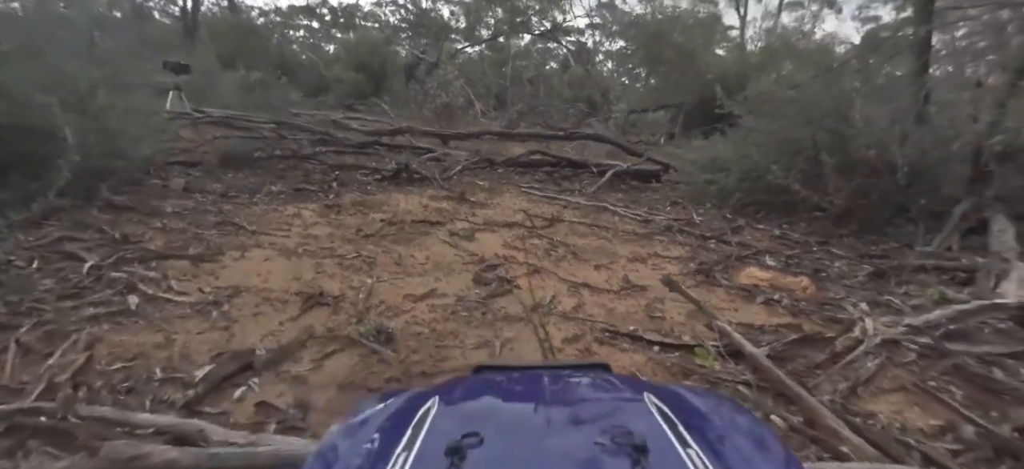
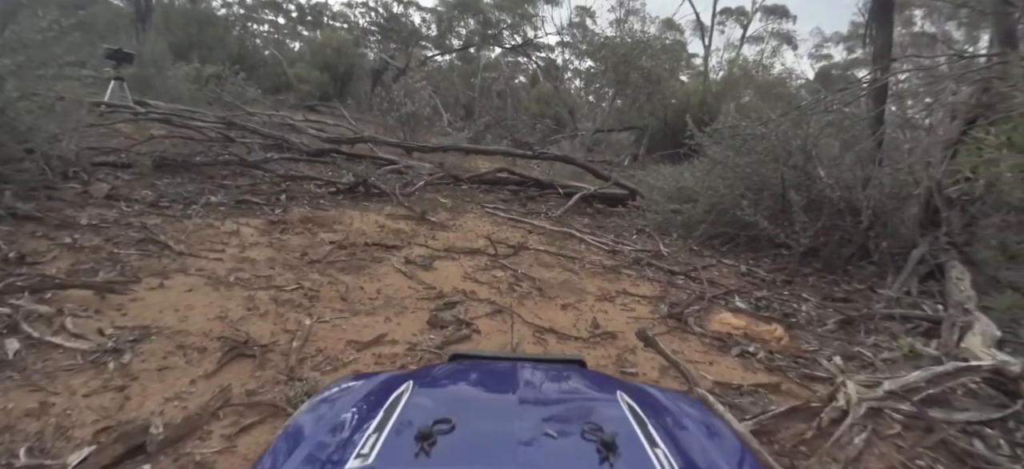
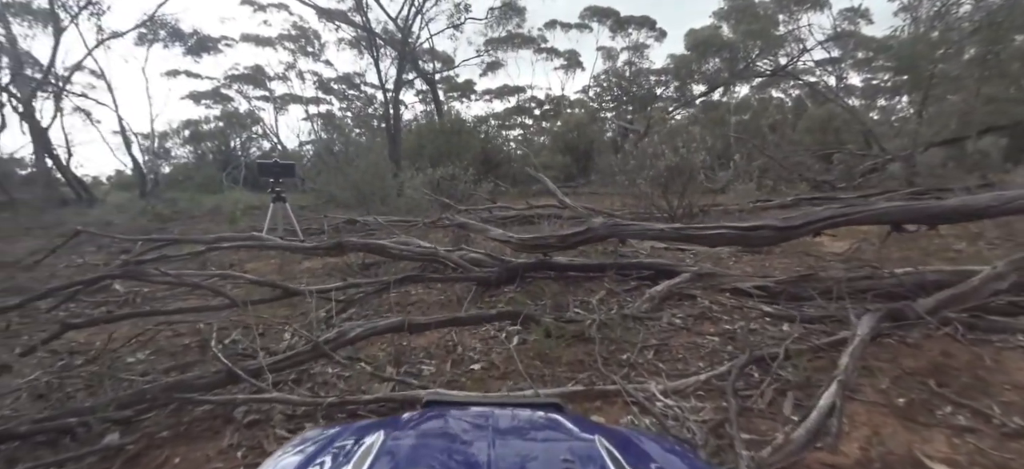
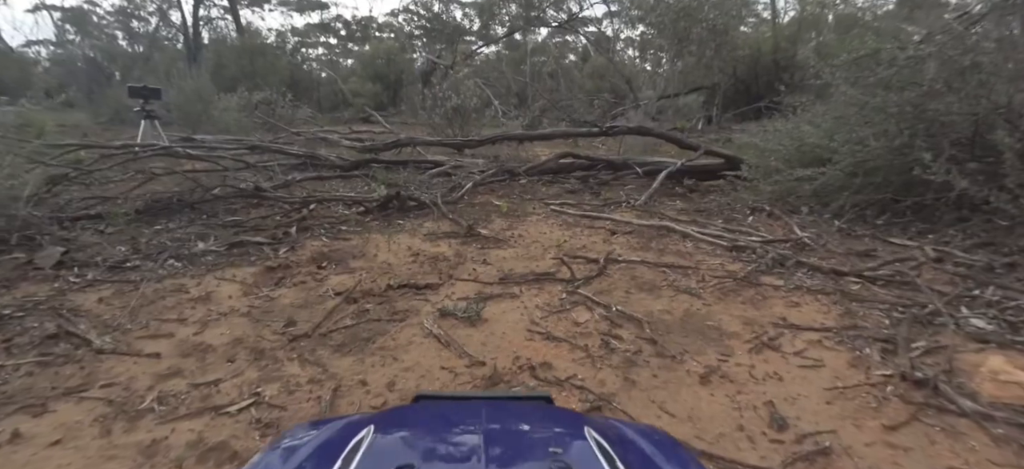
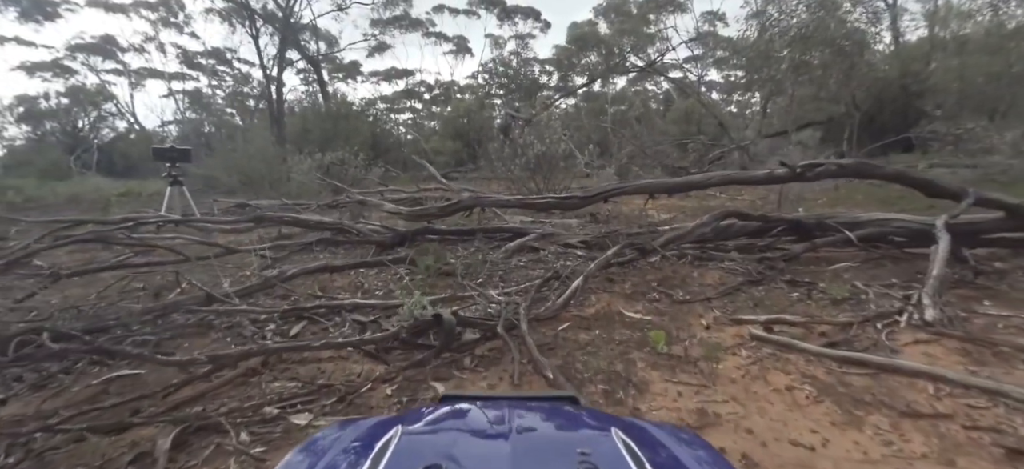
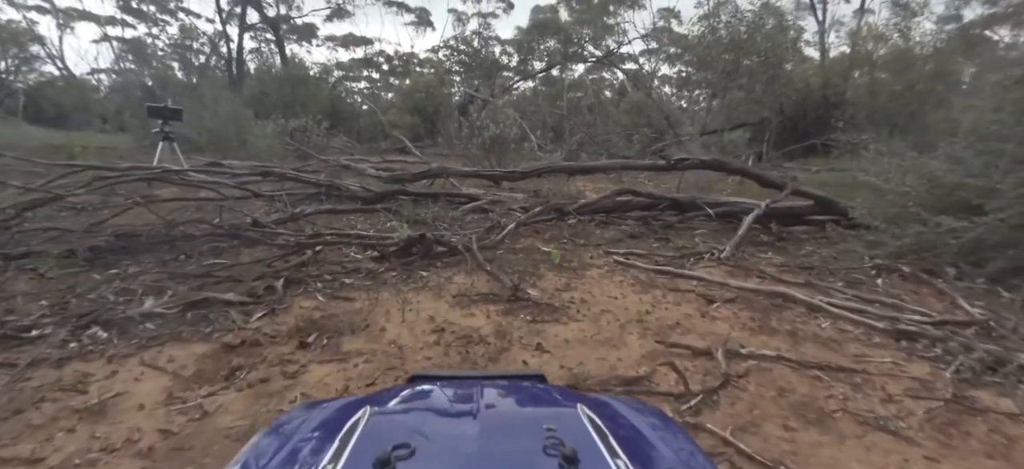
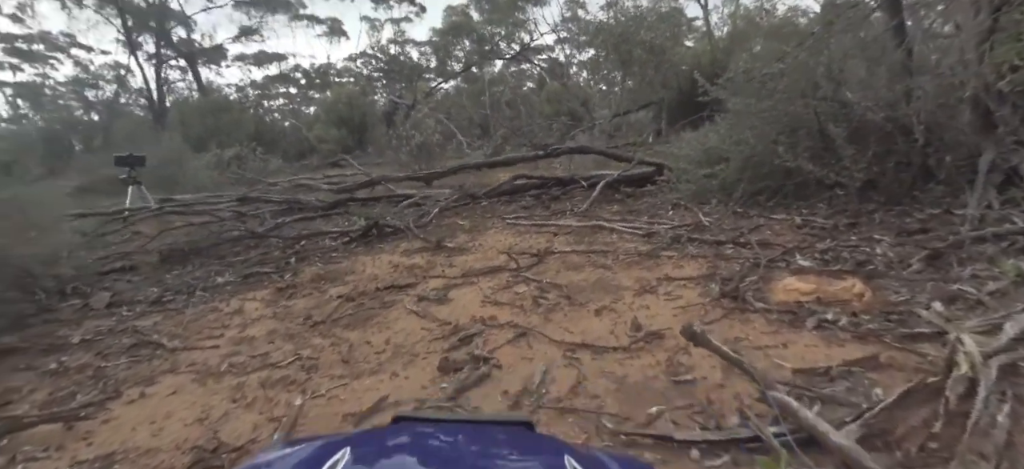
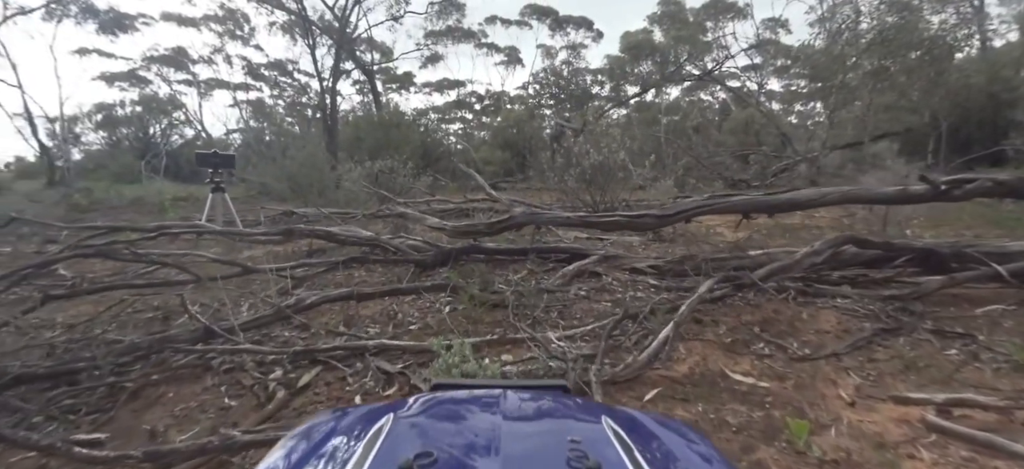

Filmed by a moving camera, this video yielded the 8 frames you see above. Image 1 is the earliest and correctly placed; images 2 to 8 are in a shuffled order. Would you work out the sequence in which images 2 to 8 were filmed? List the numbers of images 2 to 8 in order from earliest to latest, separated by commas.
2, 7, 4, 6, 5, 8, 3
